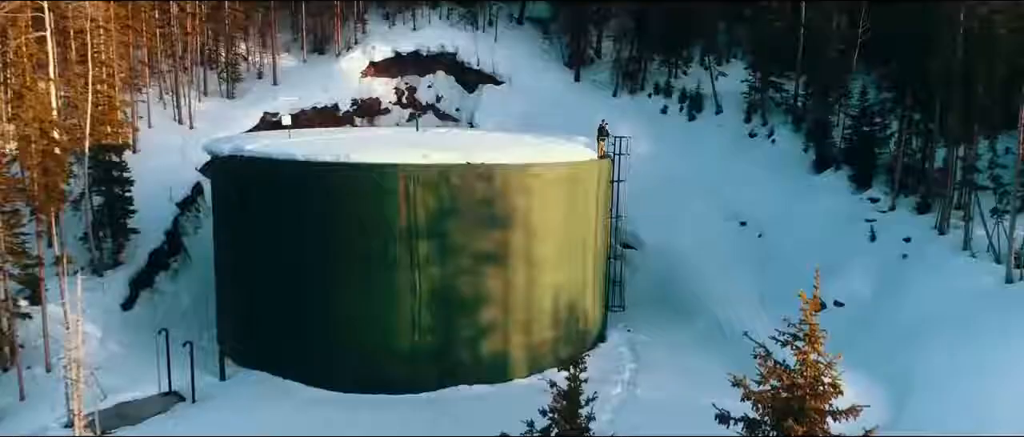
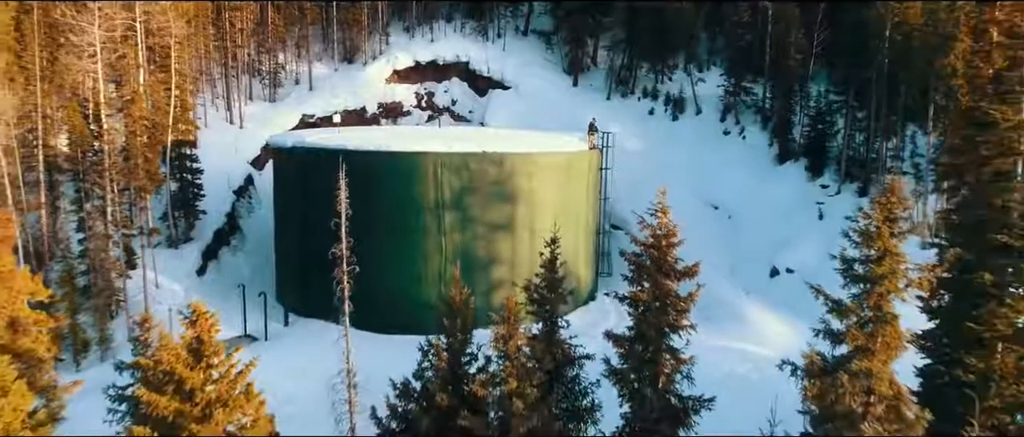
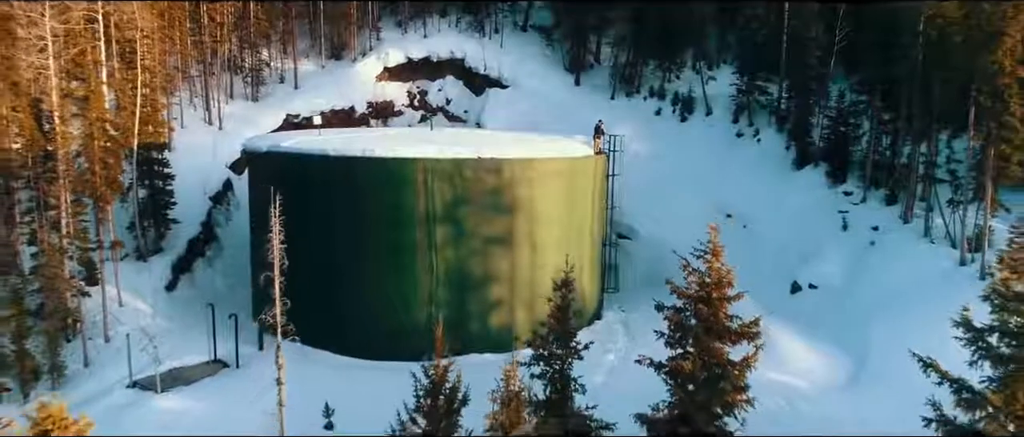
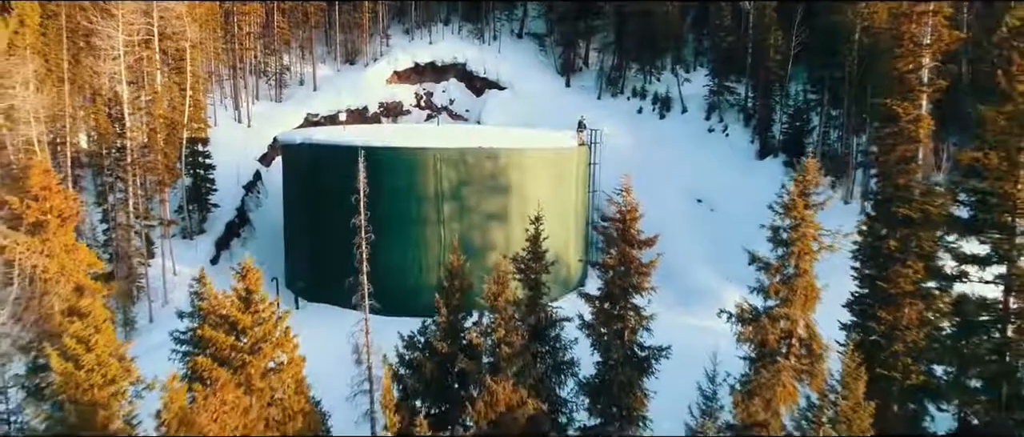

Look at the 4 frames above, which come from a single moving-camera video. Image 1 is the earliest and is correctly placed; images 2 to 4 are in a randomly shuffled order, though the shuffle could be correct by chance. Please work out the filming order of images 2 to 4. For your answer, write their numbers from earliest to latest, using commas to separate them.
3, 2, 4
